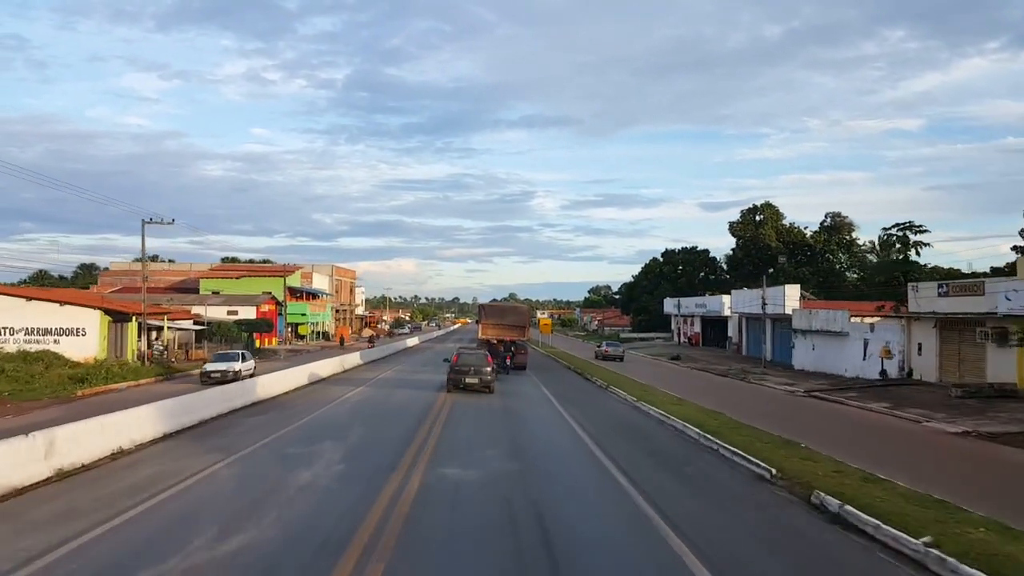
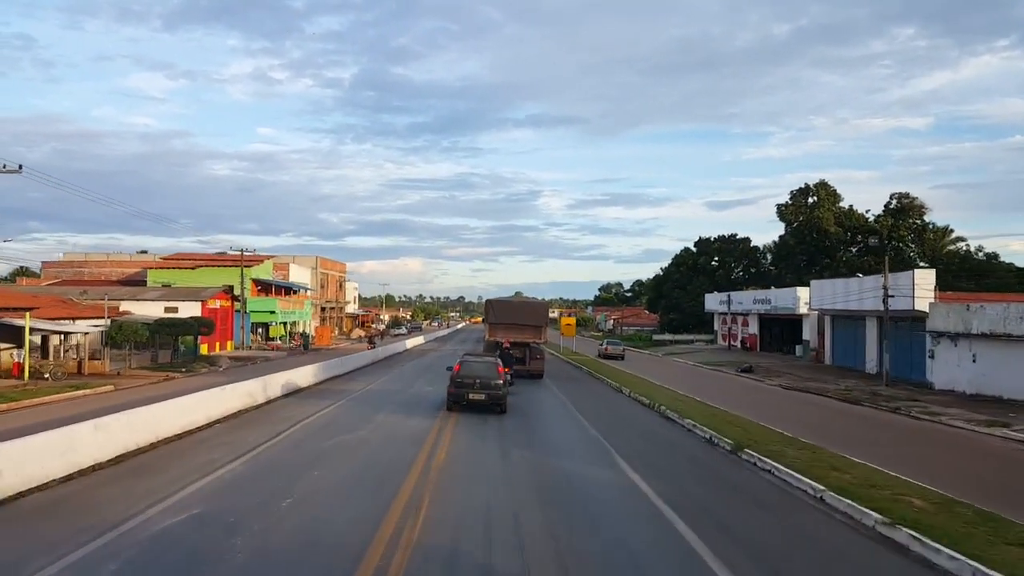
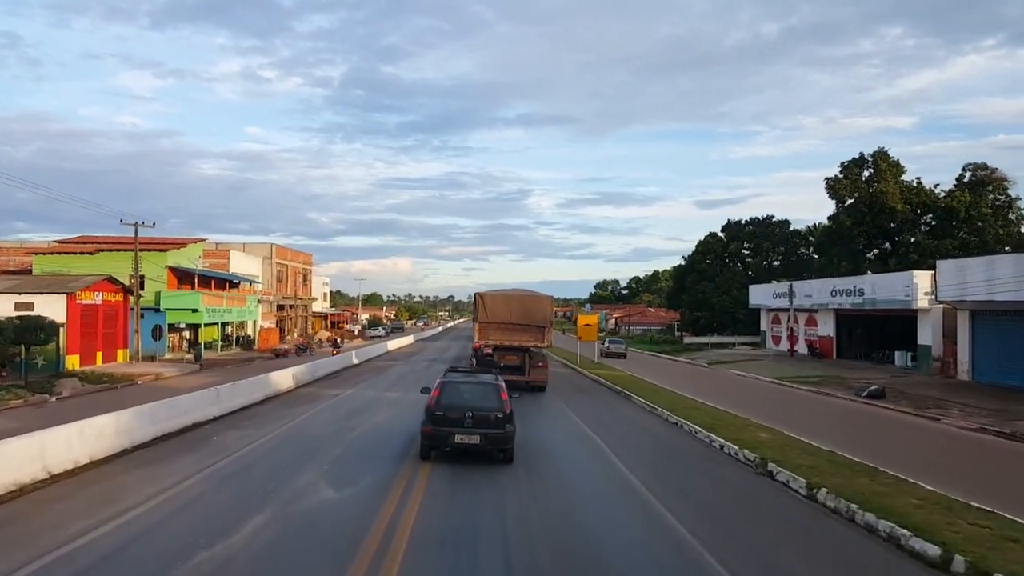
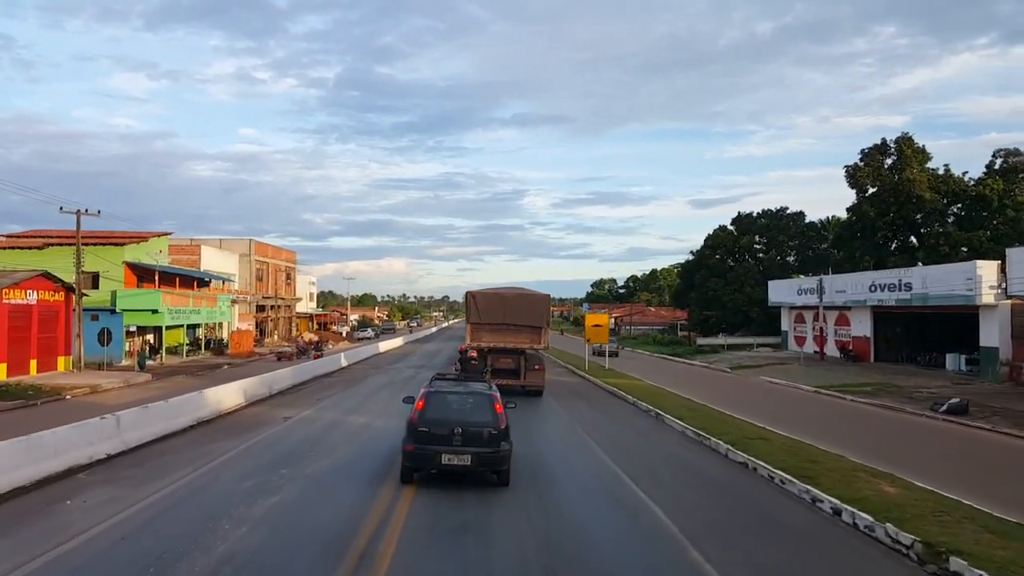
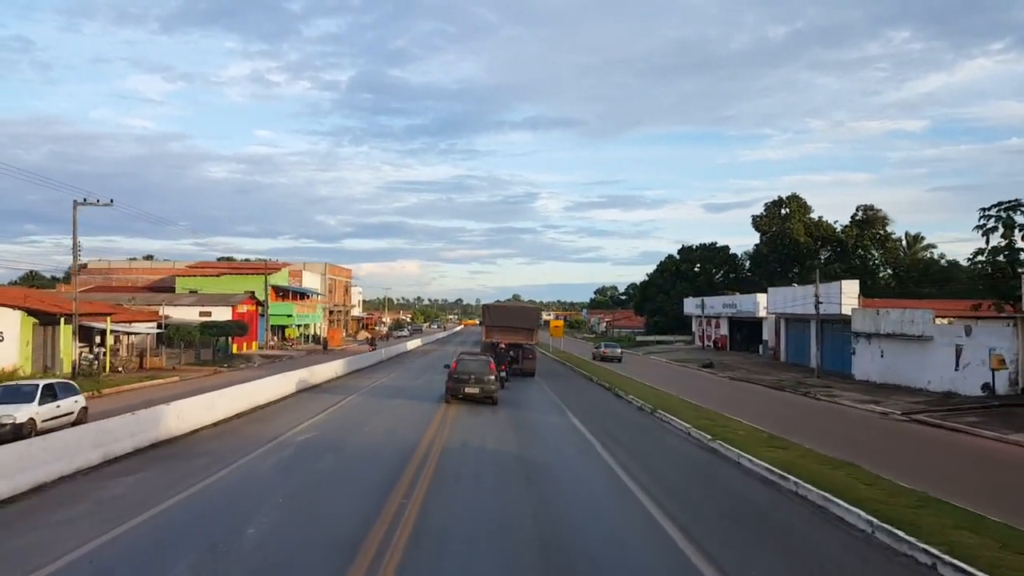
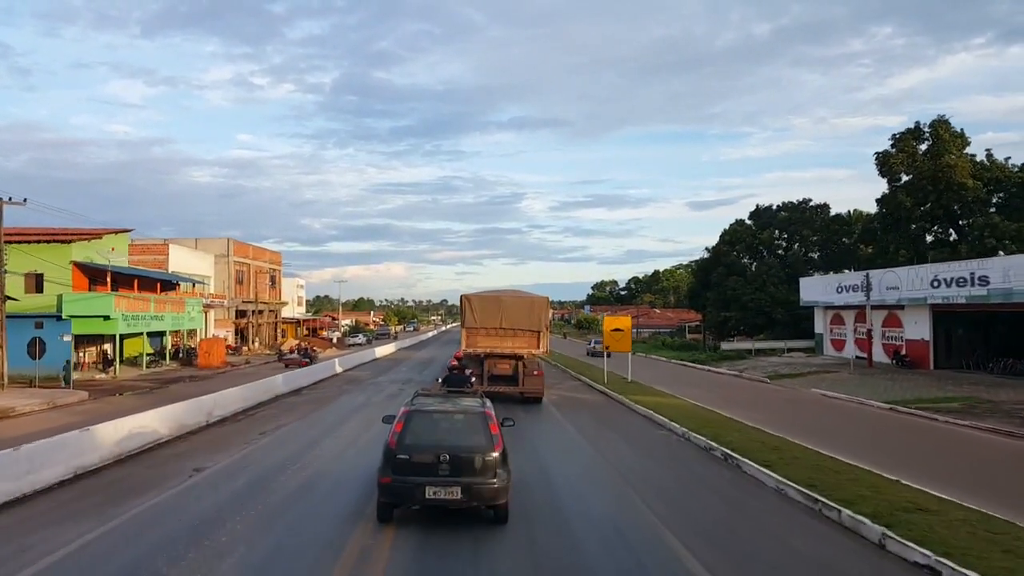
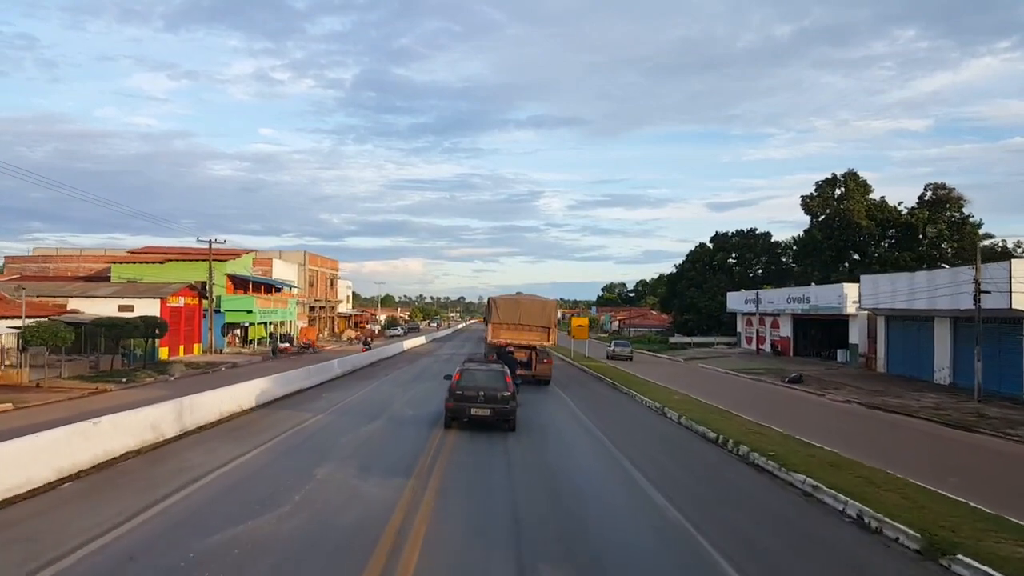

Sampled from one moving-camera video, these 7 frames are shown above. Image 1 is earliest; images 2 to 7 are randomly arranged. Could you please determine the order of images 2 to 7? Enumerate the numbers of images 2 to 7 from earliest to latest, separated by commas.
5, 2, 7, 3, 4, 6
